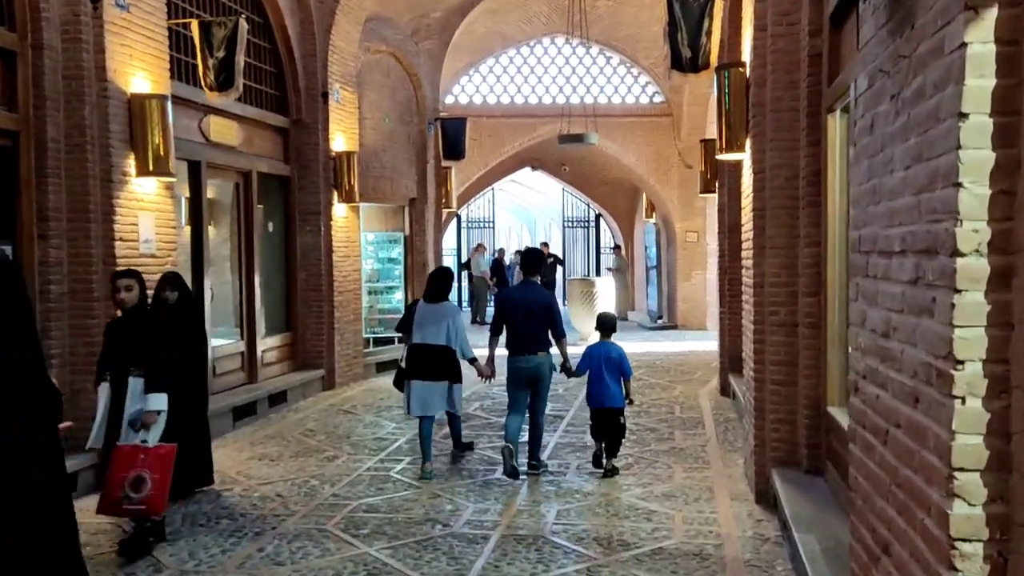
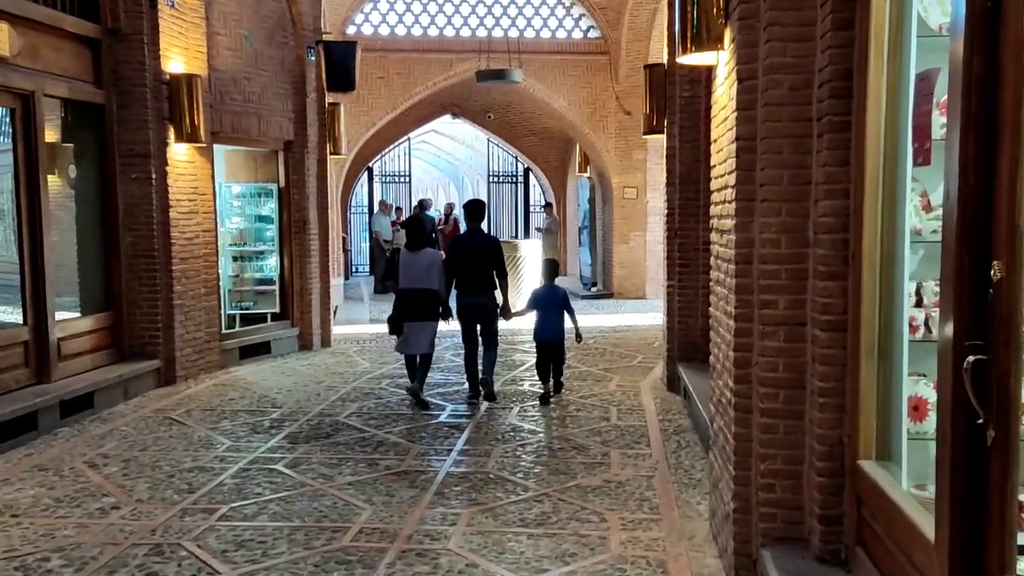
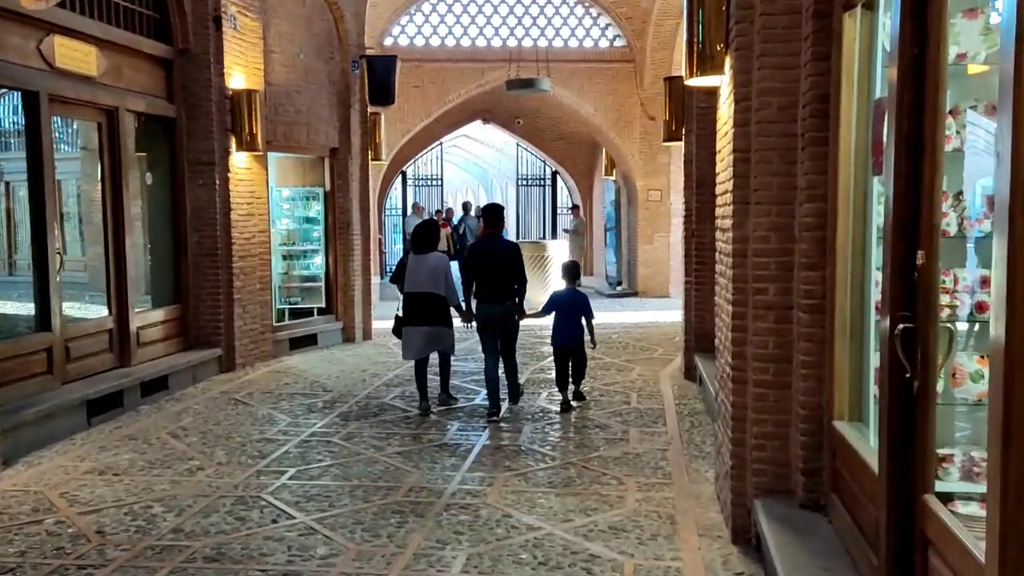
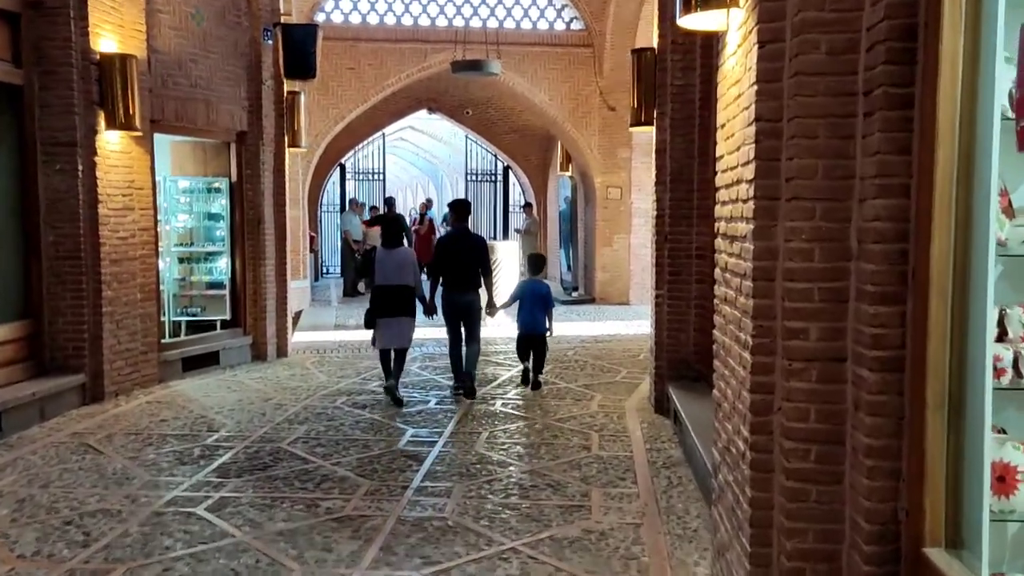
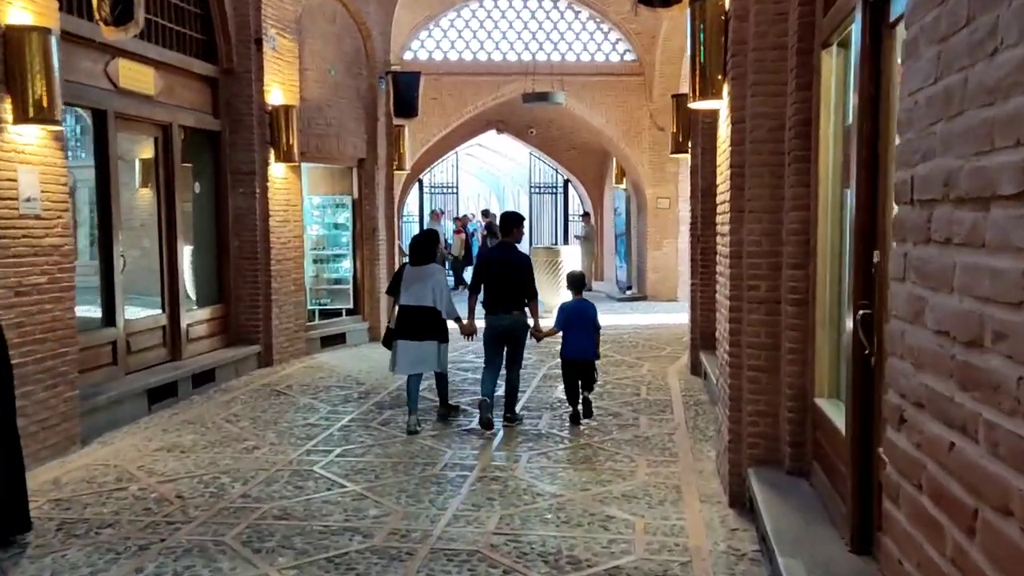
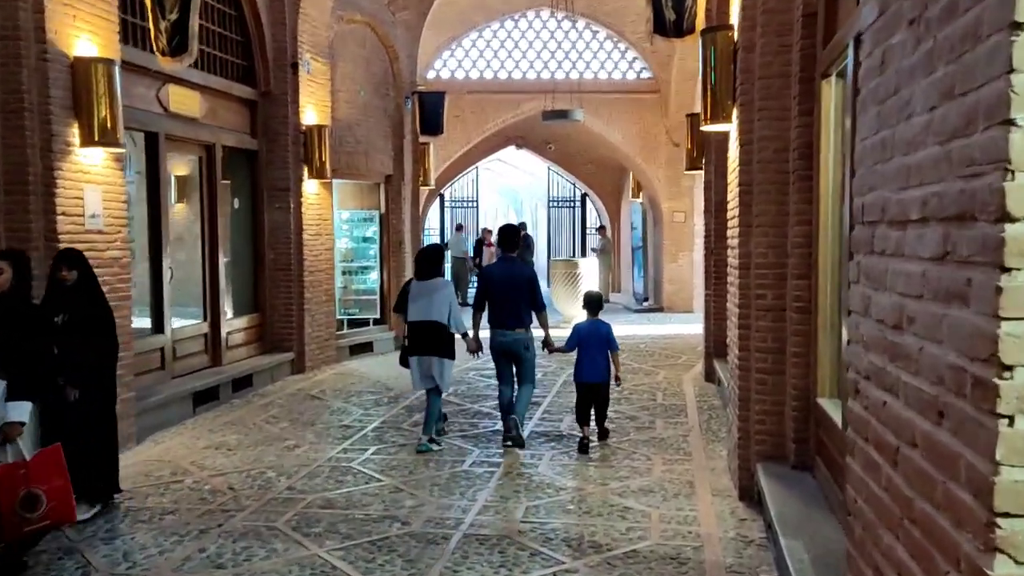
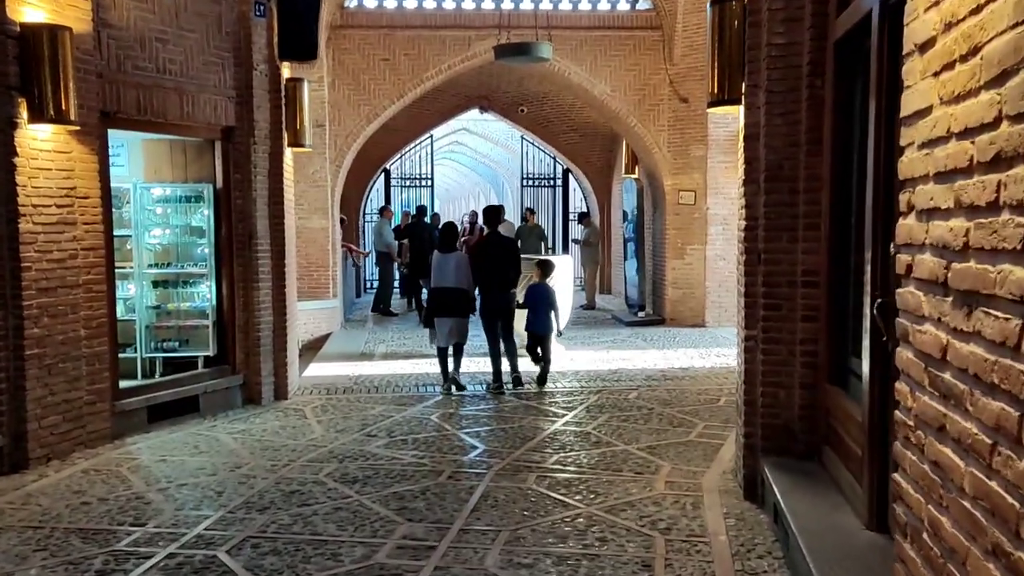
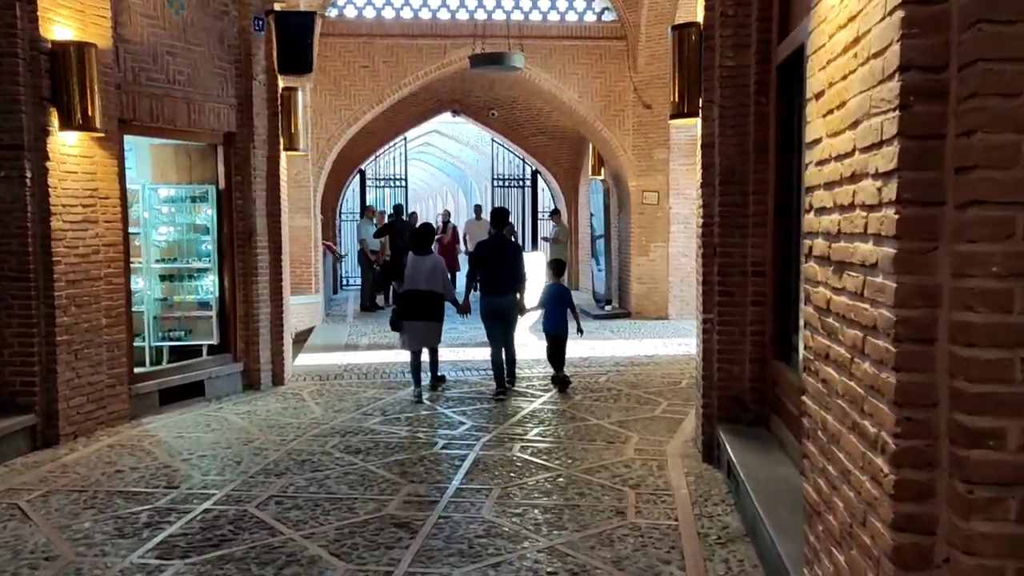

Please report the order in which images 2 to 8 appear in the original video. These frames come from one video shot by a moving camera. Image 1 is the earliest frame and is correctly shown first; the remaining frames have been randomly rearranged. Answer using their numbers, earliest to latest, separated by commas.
6, 5, 3, 2, 4, 8, 7
